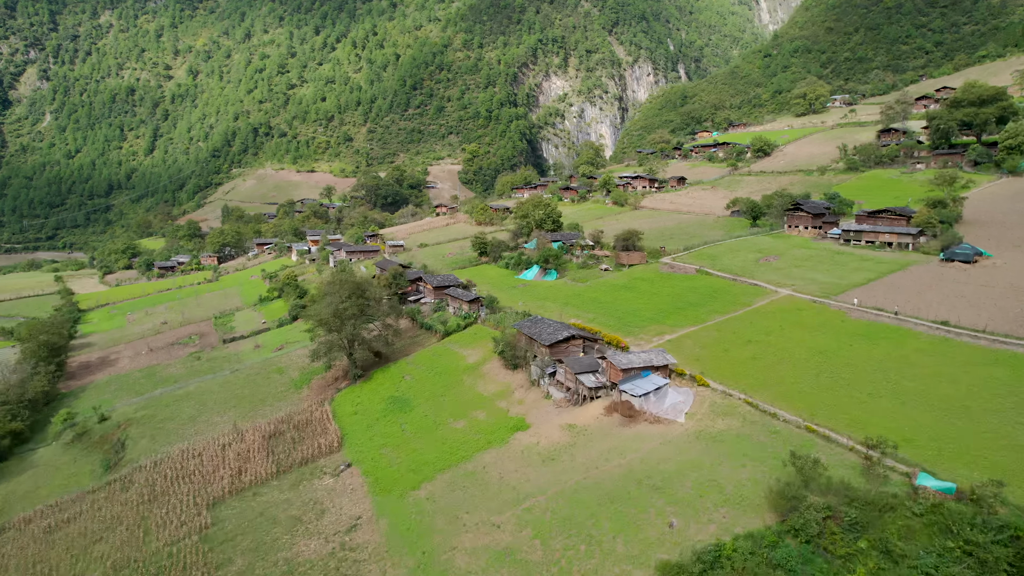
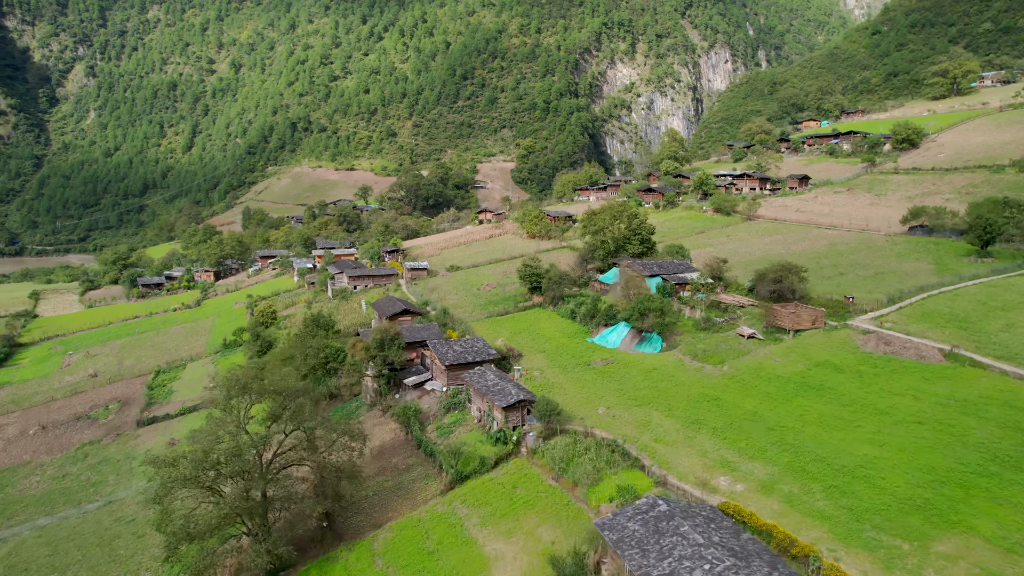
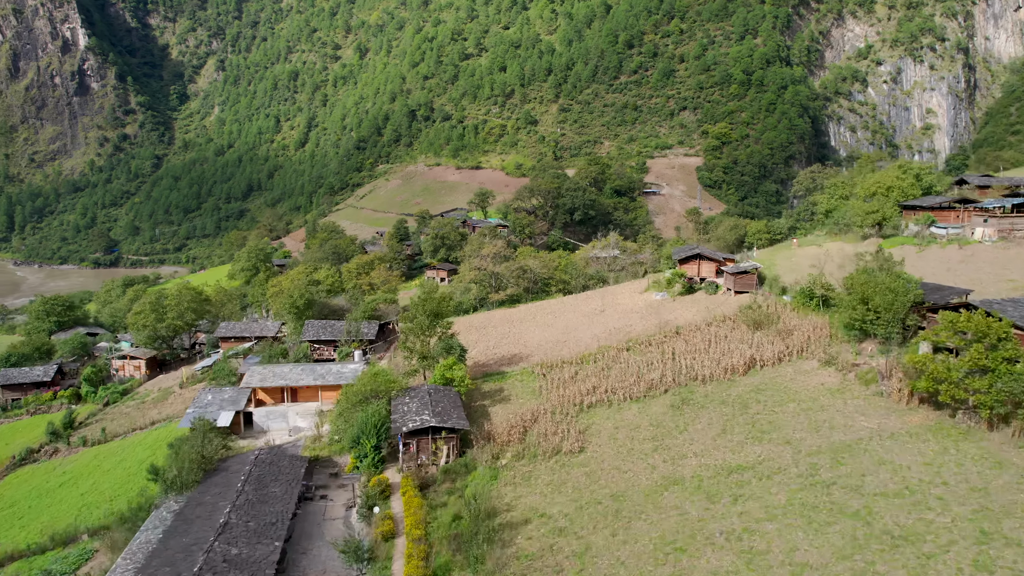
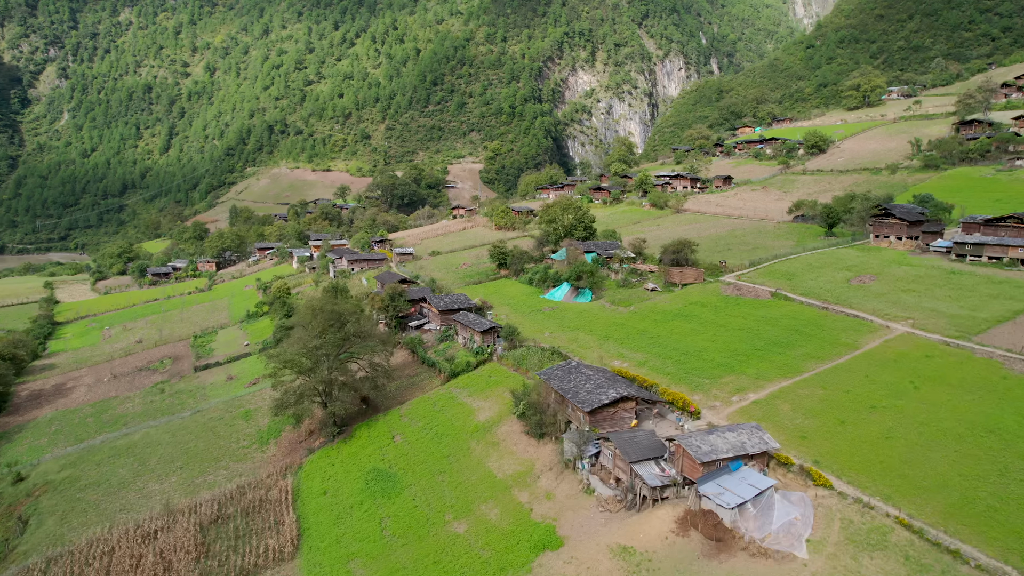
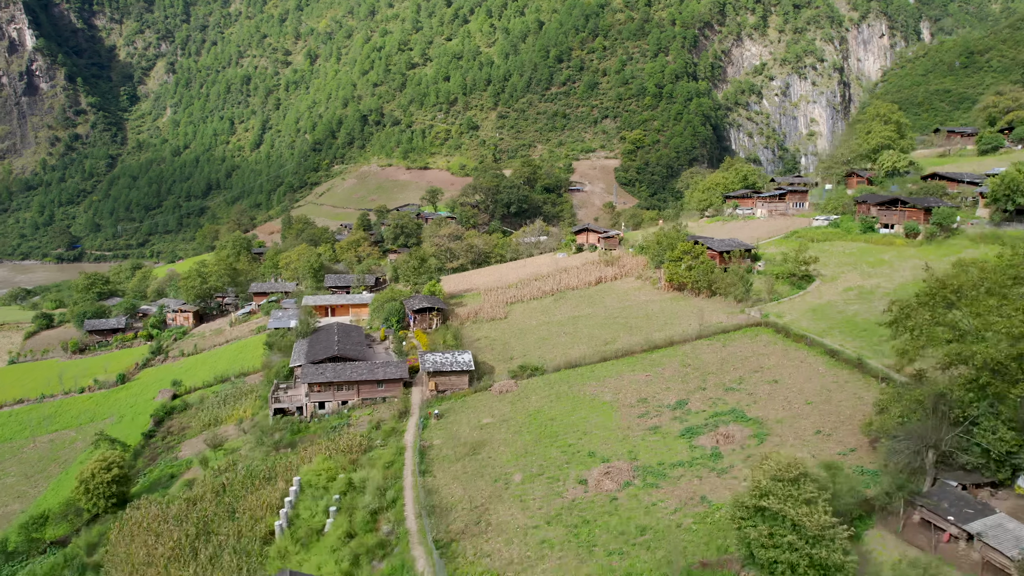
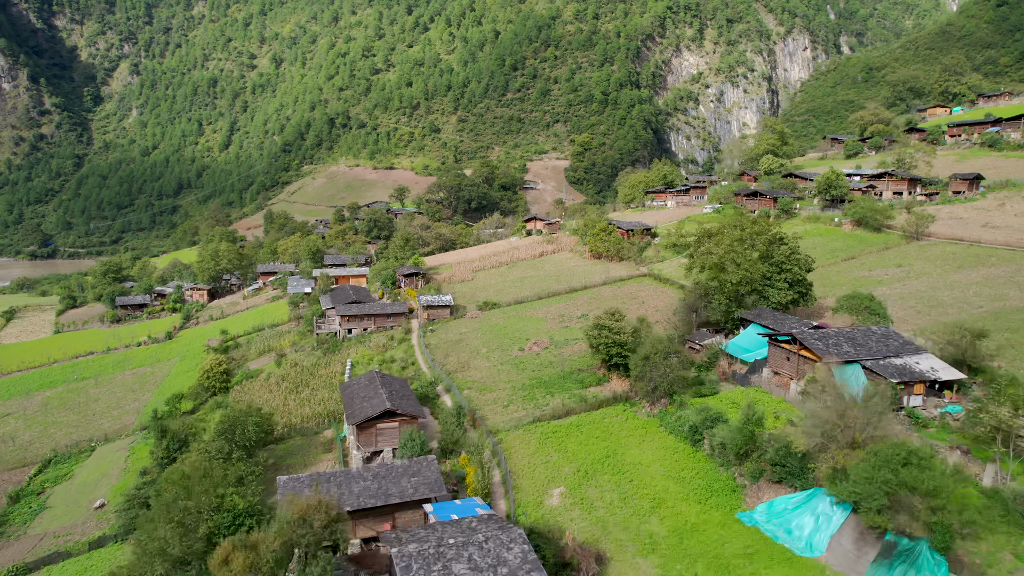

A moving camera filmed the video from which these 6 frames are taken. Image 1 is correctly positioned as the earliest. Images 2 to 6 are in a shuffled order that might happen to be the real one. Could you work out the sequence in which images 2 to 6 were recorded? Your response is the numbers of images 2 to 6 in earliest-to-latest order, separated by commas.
4, 2, 6, 5, 3
